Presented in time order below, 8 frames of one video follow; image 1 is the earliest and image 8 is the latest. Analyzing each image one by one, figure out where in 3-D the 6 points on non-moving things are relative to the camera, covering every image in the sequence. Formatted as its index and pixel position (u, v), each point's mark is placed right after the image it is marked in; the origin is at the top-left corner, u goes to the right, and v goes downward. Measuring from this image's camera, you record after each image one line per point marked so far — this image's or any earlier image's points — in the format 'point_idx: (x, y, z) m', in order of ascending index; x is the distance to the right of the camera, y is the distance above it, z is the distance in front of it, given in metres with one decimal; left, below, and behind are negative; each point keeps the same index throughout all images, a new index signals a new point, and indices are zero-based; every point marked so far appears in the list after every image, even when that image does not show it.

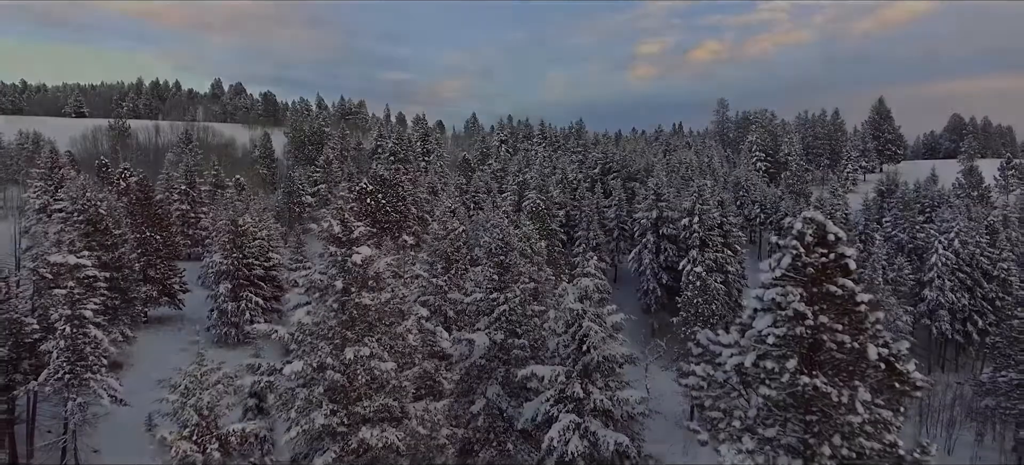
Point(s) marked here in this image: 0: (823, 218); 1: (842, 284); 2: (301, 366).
0: (+6.2, +0.3, +11.0) m
1: (+6.4, -1.0, +10.6) m
2: (-4.5, -2.9, +11.7) m
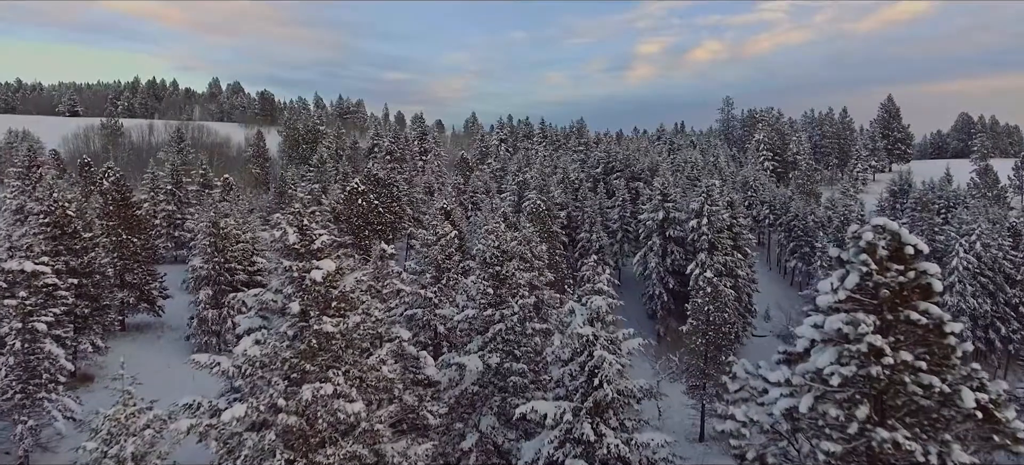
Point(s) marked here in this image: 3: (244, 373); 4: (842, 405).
0: (+6.1, +0.1, +8.7) m
1: (+6.3, -1.2, +8.4) m
2: (-4.6, -3.0, +9.4) m
3: (-4.8, -2.5, +9.9) m
4: (+5.2, -2.7, +8.7) m
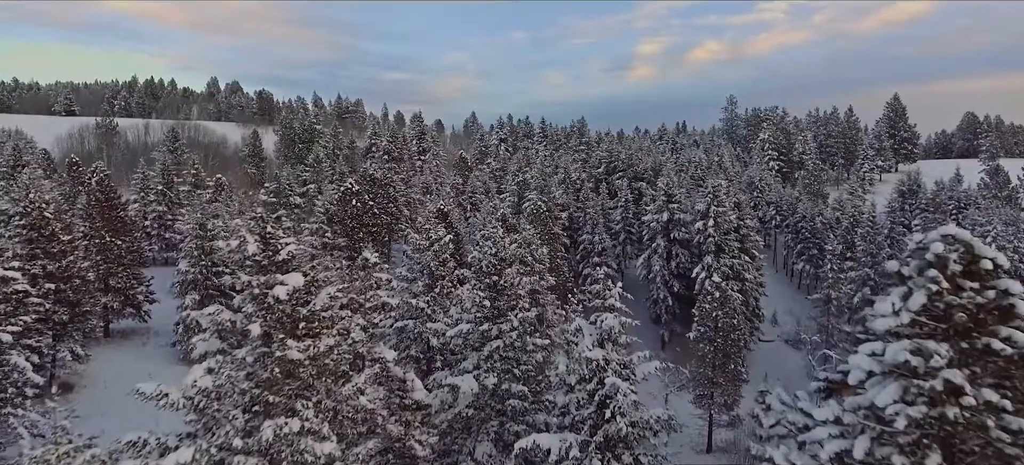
0: (+6.1, -0.1, +7.3) m
1: (+6.3, -1.3, +6.9) m
2: (-4.6, -3.2, +8.0) m
3: (-4.8, -2.7, +8.4) m
4: (+5.2, -2.9, +7.2) m
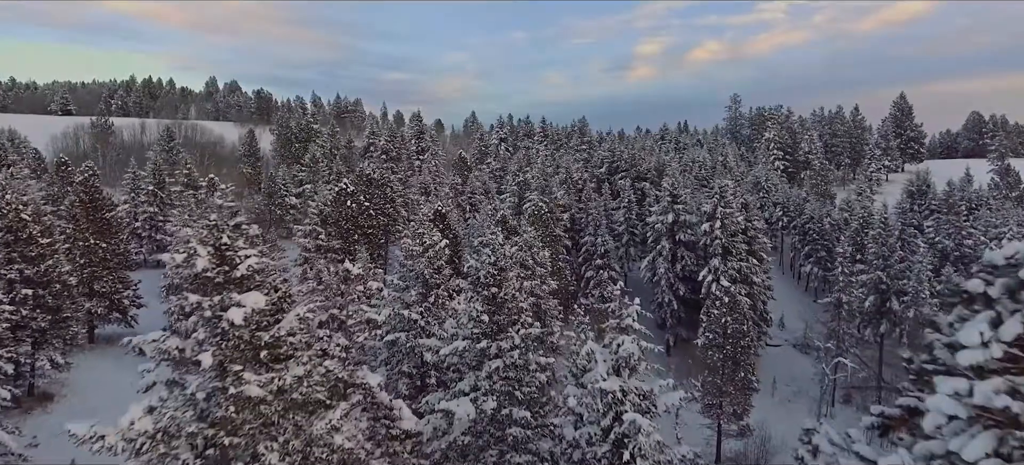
0: (+6.1, -0.2, +6.0) m
1: (+6.3, -1.5, +5.6) m
2: (-4.6, -3.3, +6.7) m
3: (-4.8, -2.8, +7.1) m
4: (+5.2, -3.0, +5.9) m
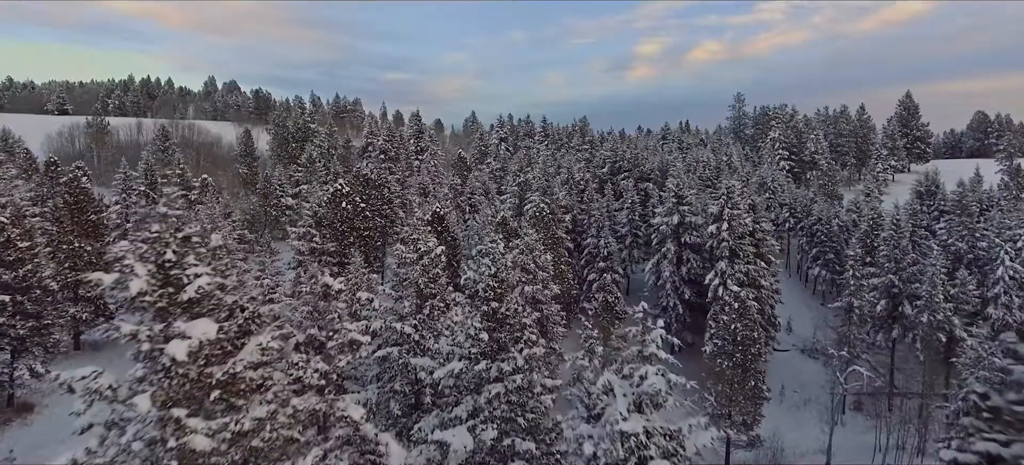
0: (+6.2, -0.3, +4.7) m
1: (+6.4, -1.6, +4.3) m
2: (-4.6, -3.5, +5.4) m
3: (-4.8, -3.0, +5.8) m
4: (+5.3, -3.2, +4.6) m
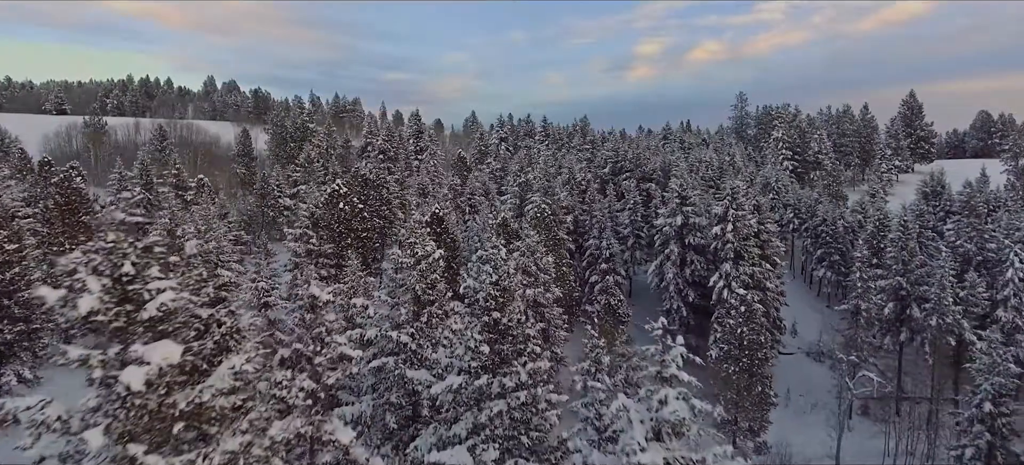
0: (+6.2, -0.4, +4.0) m
1: (+6.4, -1.7, +3.6) m
2: (-4.5, -3.6, +4.7) m
3: (-4.7, -3.1, +5.1) m
4: (+5.3, -3.3, +3.9) m
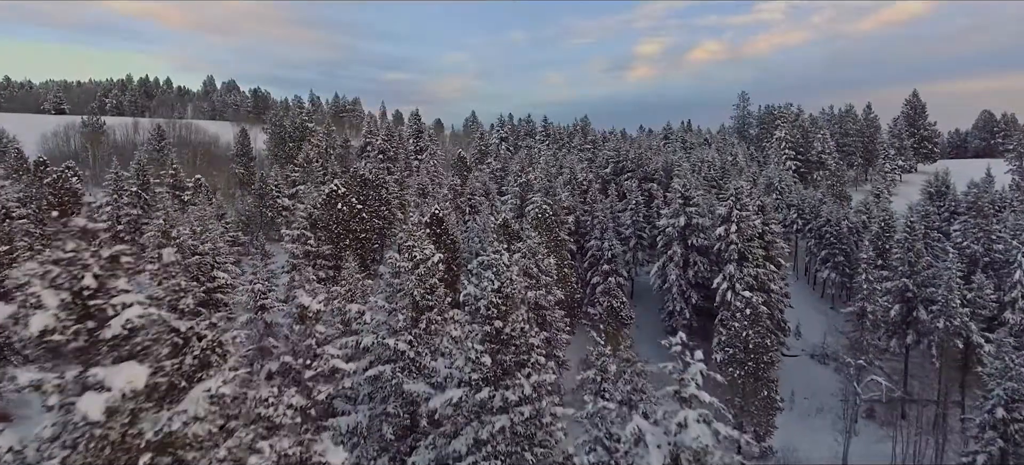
0: (+6.3, -0.5, +3.4) m
1: (+6.5, -1.8, +3.1) m
2: (-4.4, -3.6, +4.1) m
3: (-4.7, -3.1, +4.6) m
4: (+5.4, -3.3, +3.4) m
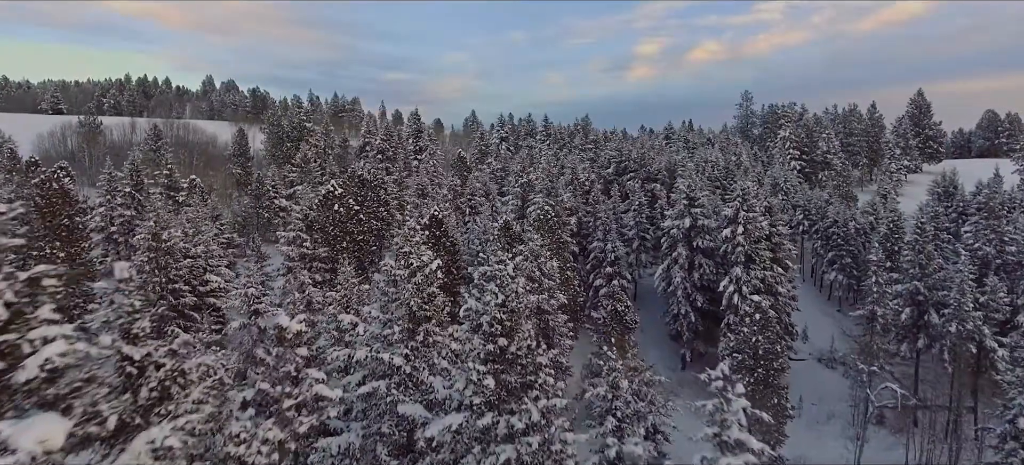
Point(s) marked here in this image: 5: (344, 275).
0: (+6.4, -0.6, +2.5) m
1: (+6.6, -1.9, +2.1) m
2: (-4.4, -3.8, +3.2) m
3: (-4.6, -3.3, +3.6) m
4: (+5.5, -3.4, +2.4) m
5: (-5.9, -1.5, +19.3) m
